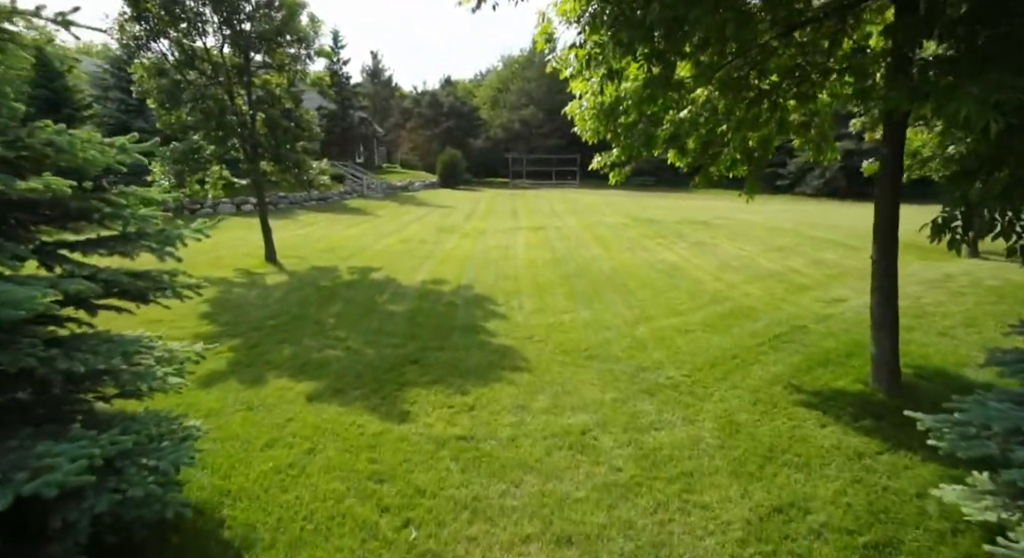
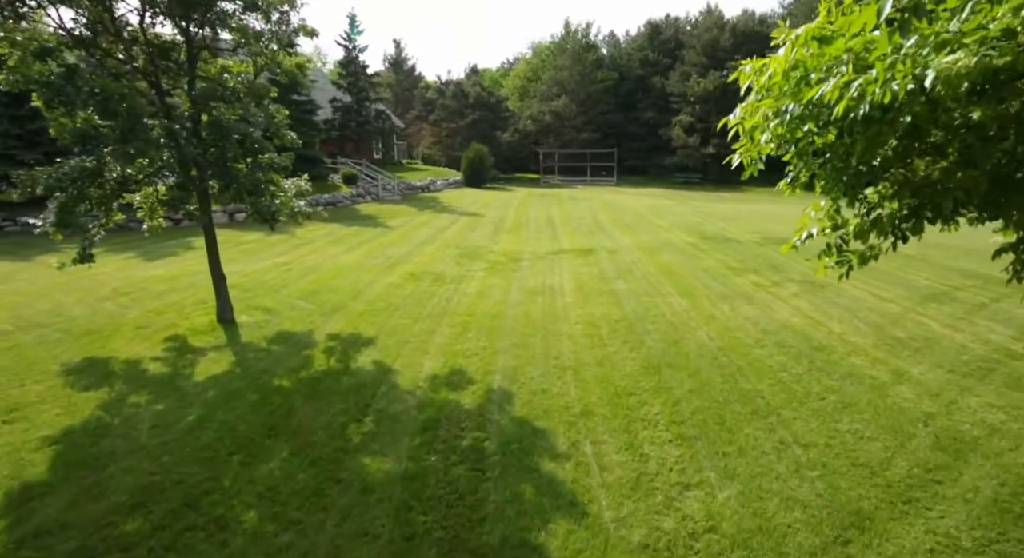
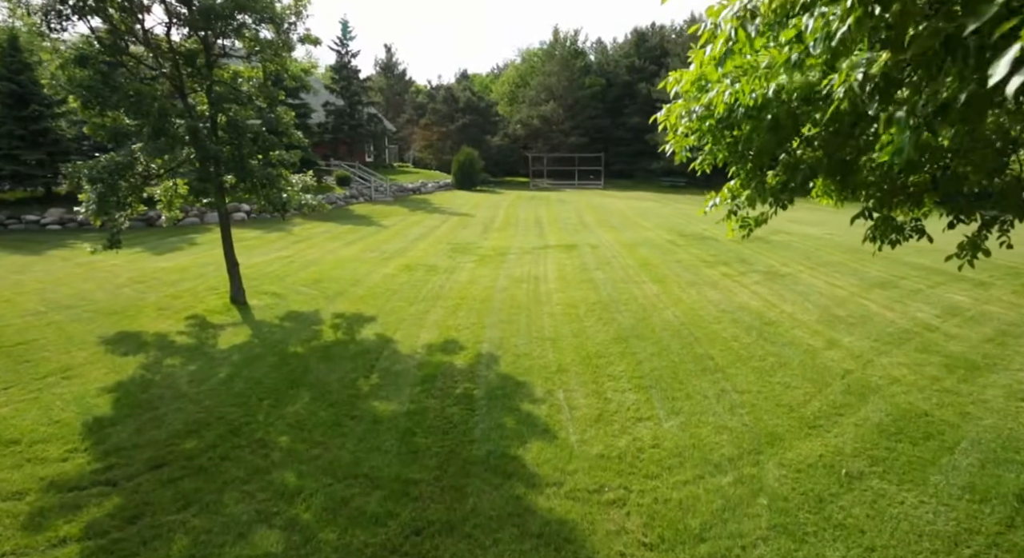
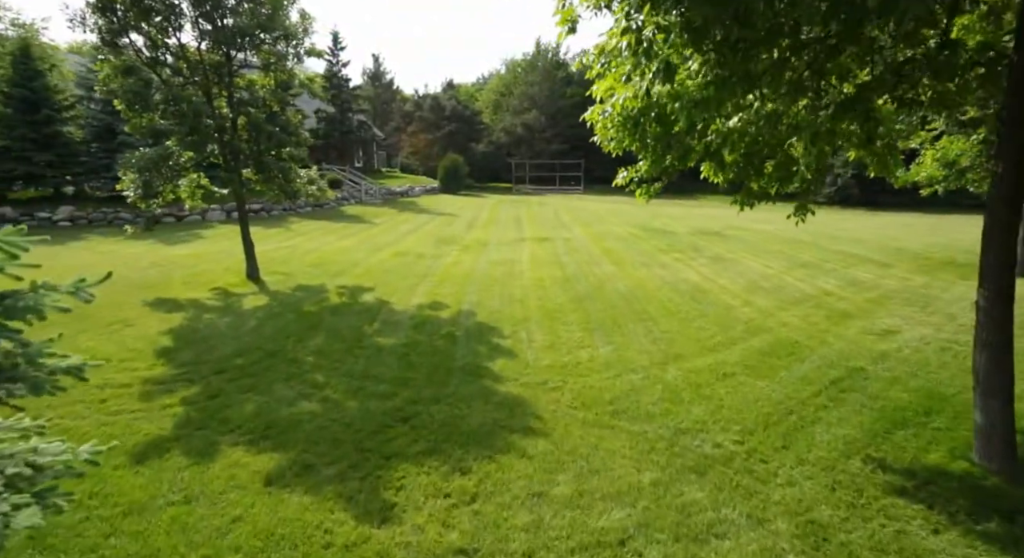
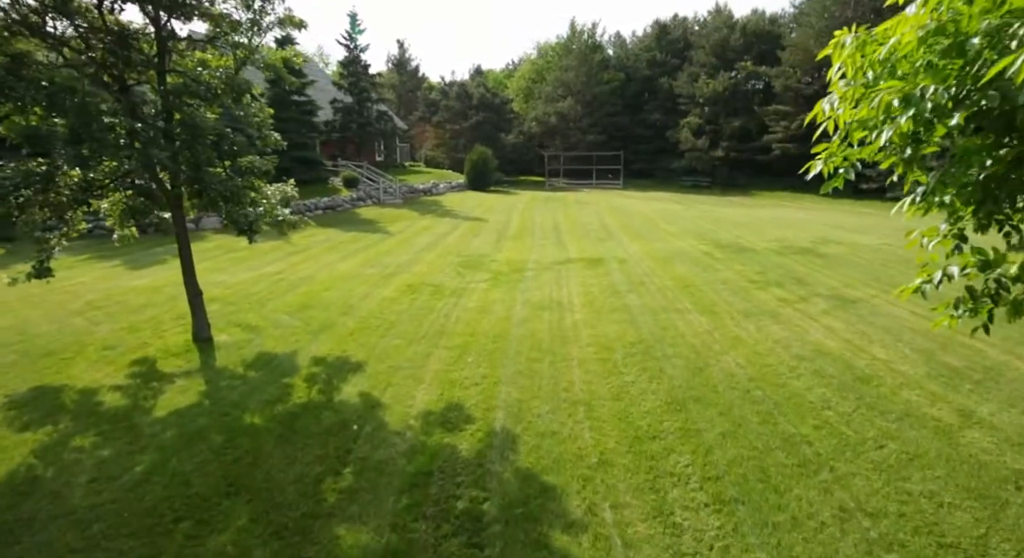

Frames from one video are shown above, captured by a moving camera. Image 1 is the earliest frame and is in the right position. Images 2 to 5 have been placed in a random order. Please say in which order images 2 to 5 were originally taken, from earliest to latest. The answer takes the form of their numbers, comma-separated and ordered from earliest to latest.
4, 3, 2, 5
